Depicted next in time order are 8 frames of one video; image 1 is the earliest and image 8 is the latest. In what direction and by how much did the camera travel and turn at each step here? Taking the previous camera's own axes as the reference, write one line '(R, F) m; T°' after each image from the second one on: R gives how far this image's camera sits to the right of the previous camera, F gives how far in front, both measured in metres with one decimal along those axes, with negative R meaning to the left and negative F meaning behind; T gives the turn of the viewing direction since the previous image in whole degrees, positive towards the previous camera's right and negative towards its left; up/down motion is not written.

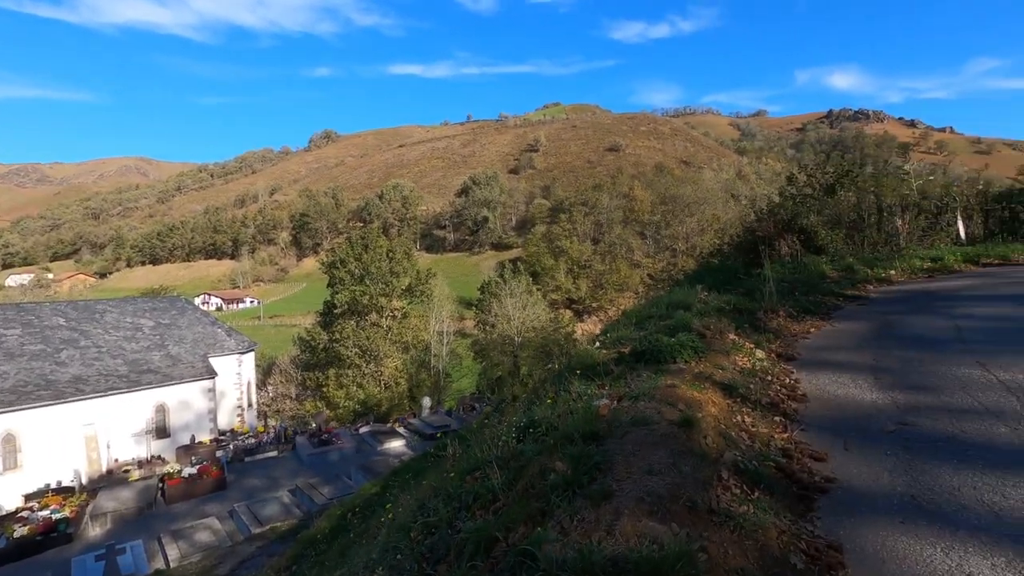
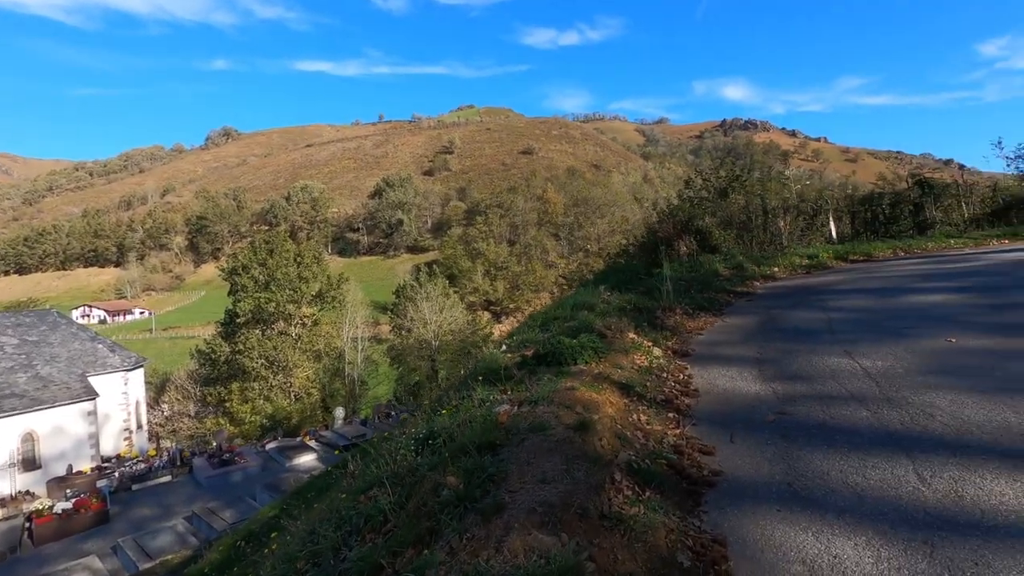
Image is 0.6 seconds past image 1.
(+0.2, +0.1) m; +9°
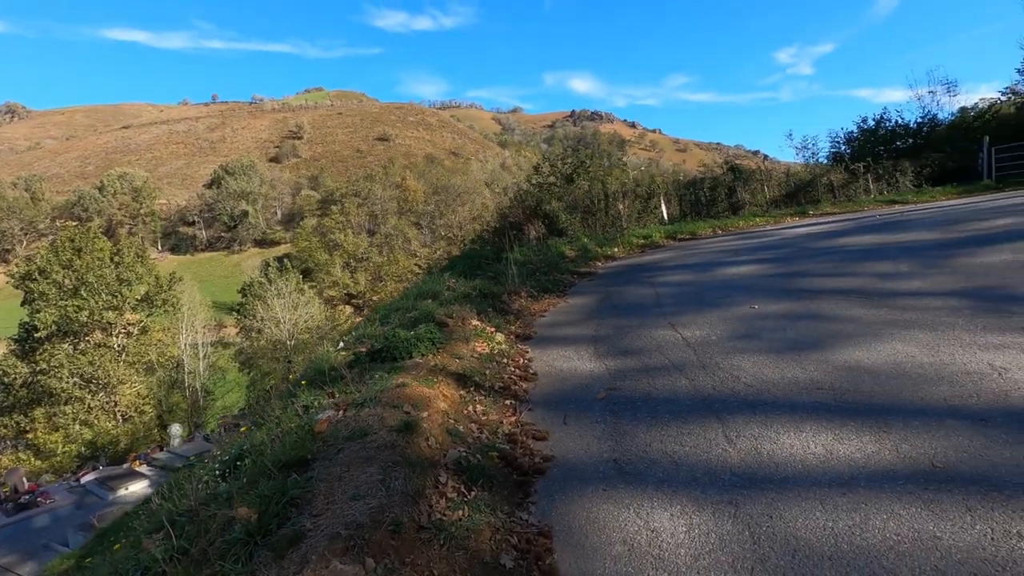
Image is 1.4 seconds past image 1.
(+0.4, +0.3) m; +14°
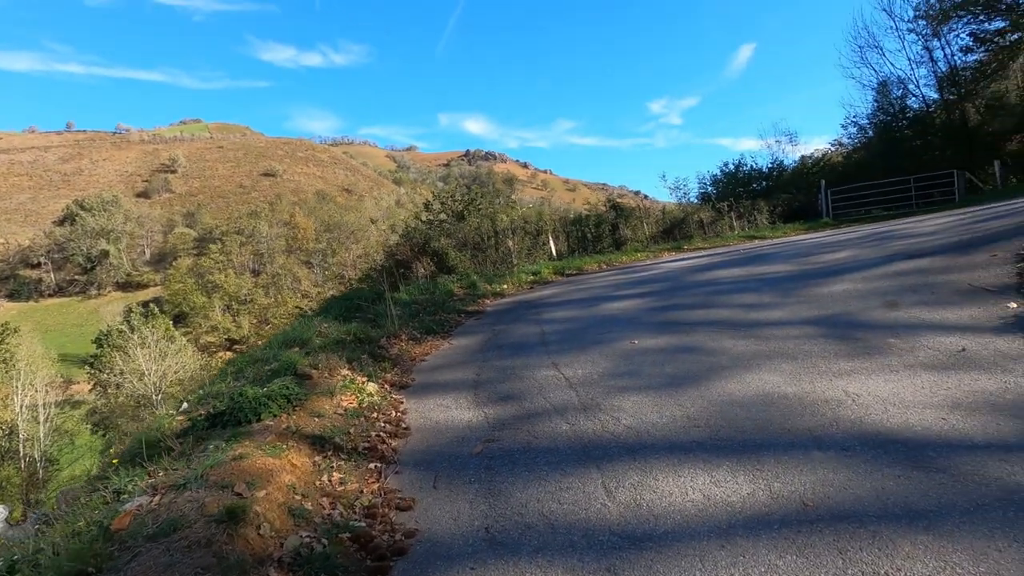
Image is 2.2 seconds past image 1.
(+0.3, +0.4) m; +11°
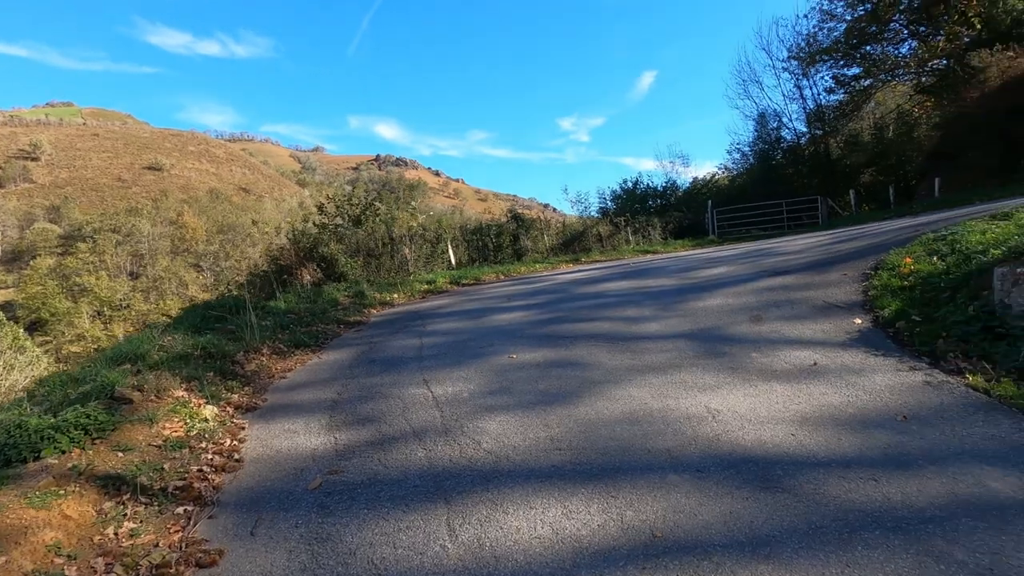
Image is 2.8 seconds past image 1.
(+0.4, +0.3) m; +10°
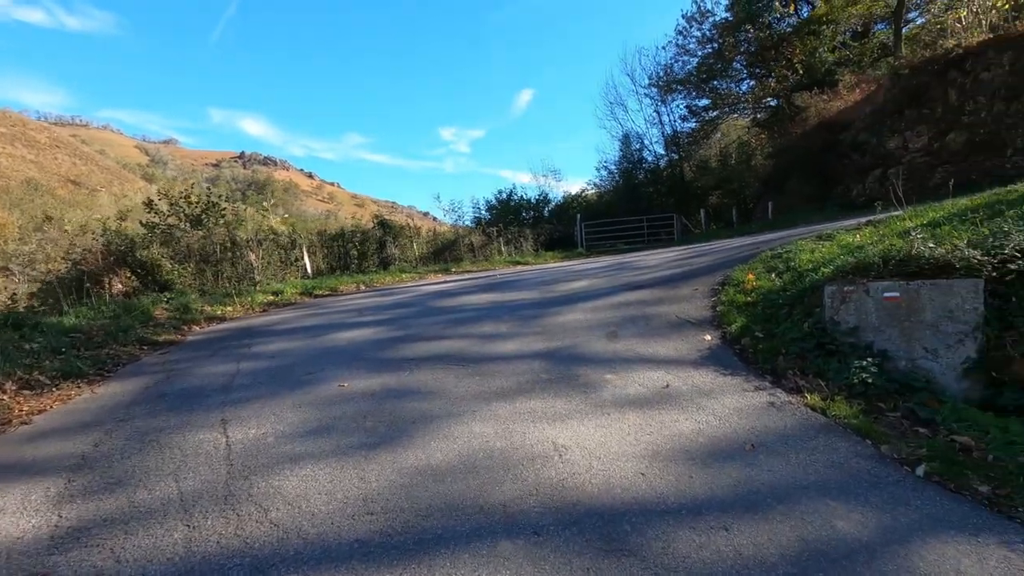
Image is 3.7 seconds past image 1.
(+0.5, +0.7) m; +13°
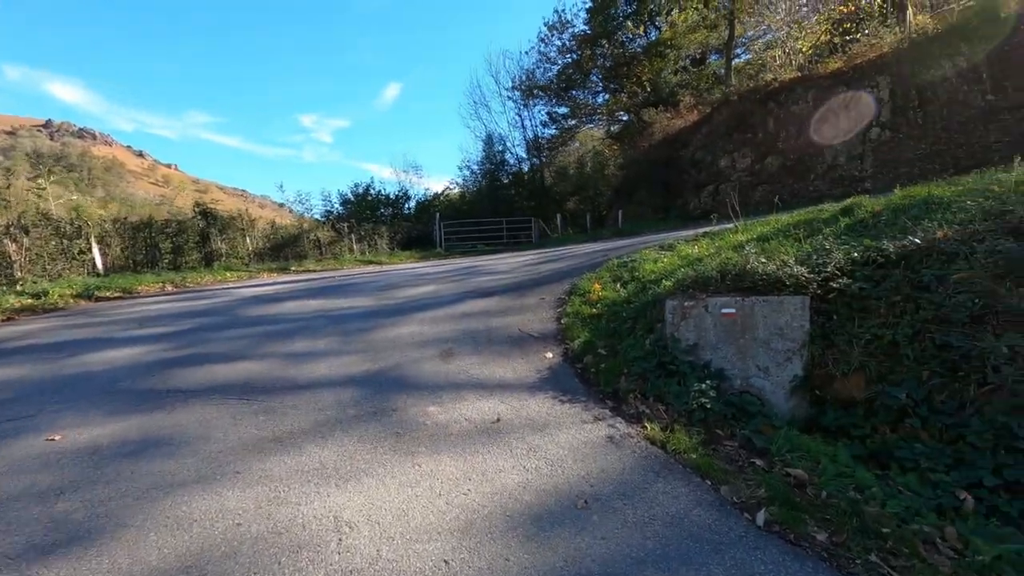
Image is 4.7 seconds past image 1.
(+0.5, +0.9) m; +14°
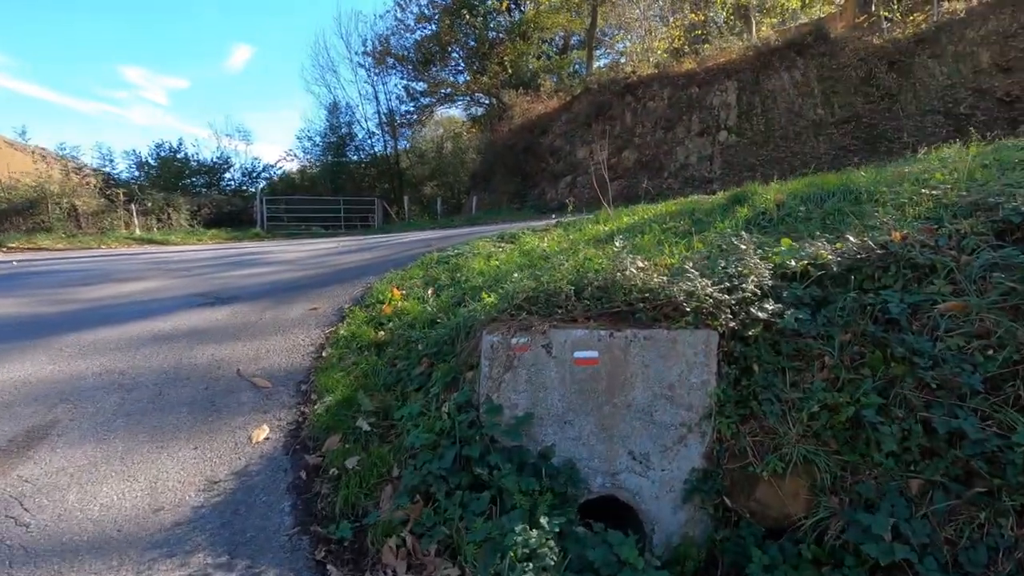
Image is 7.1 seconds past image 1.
(+1.0, +2.7) m; +15°
